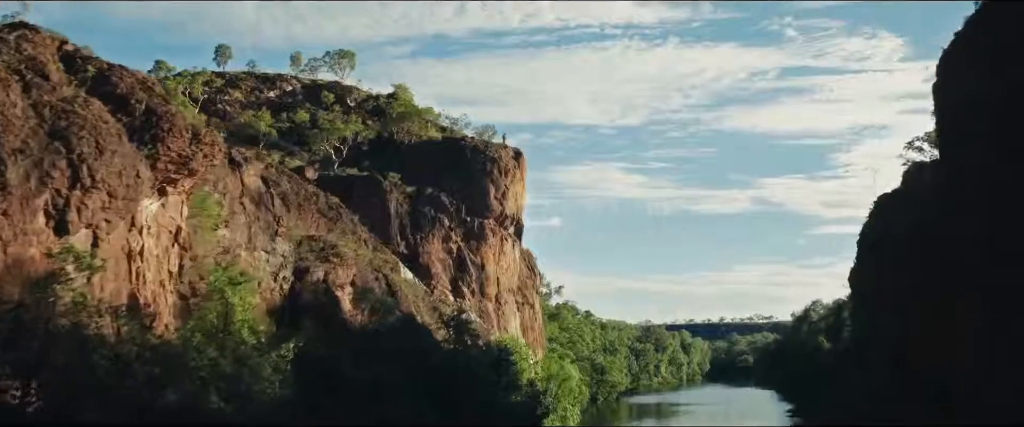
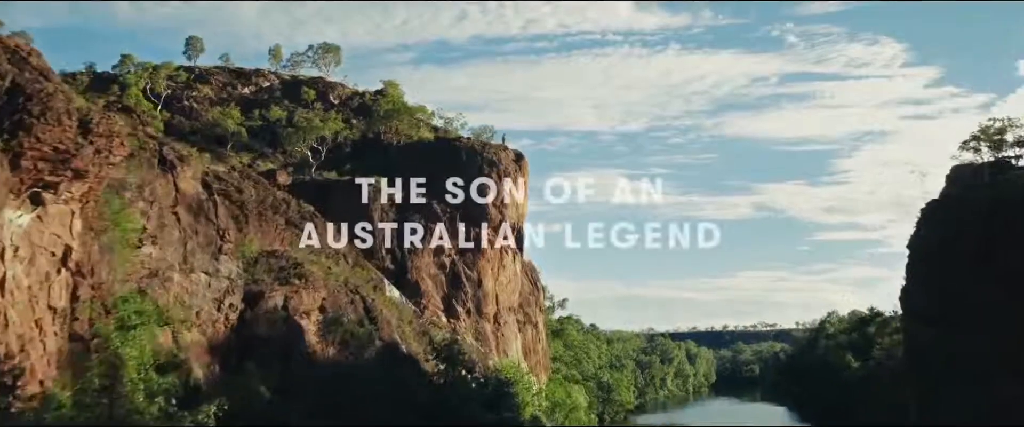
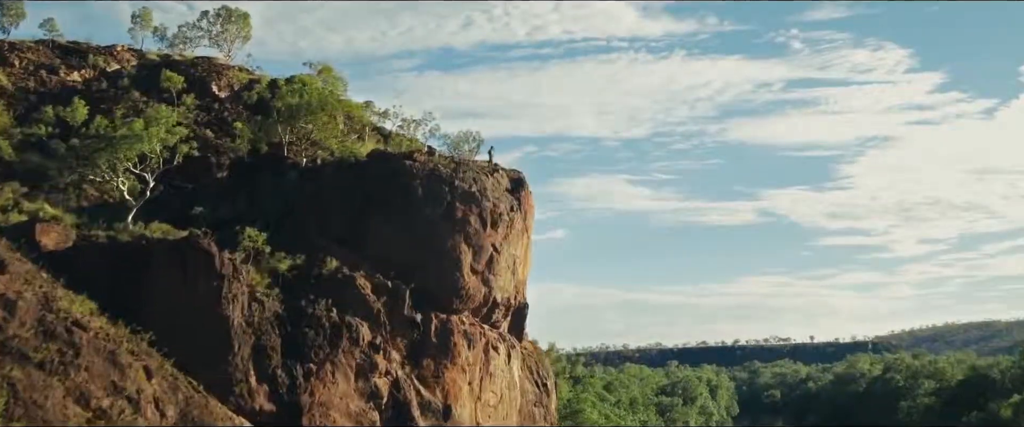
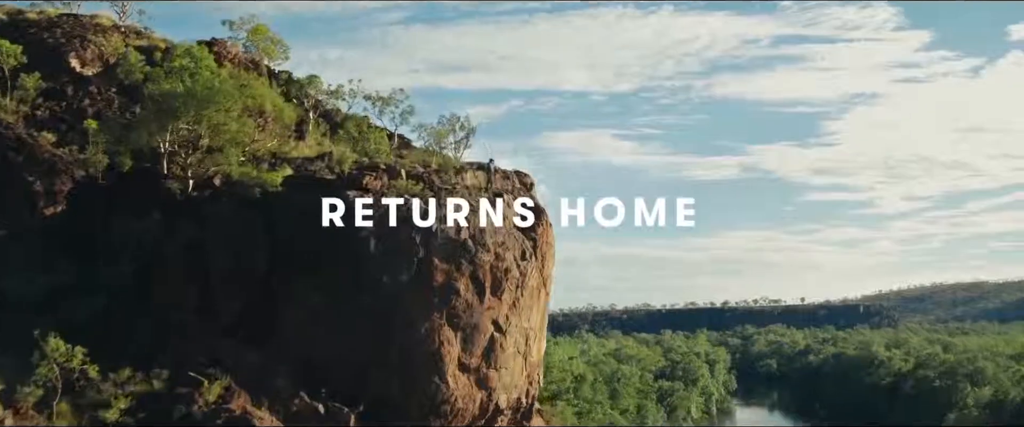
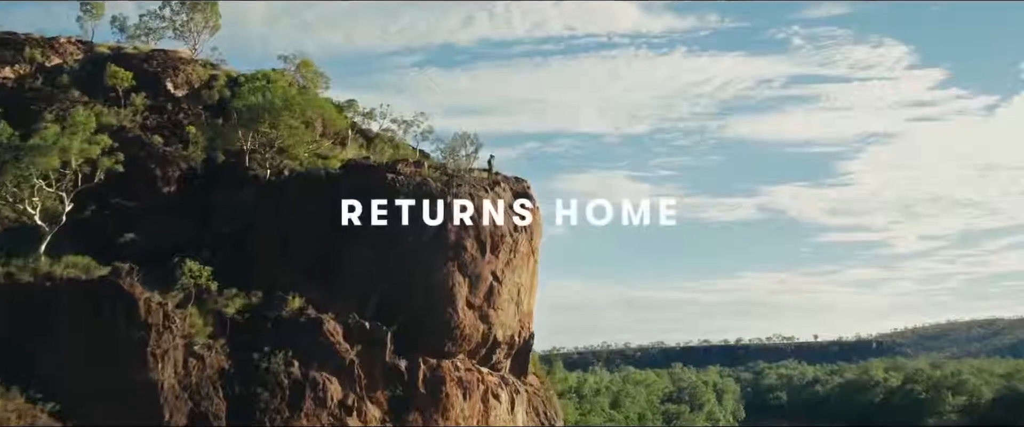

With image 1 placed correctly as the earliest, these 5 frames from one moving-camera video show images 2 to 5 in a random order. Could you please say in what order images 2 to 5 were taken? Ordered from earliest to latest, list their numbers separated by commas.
2, 3, 5, 4
